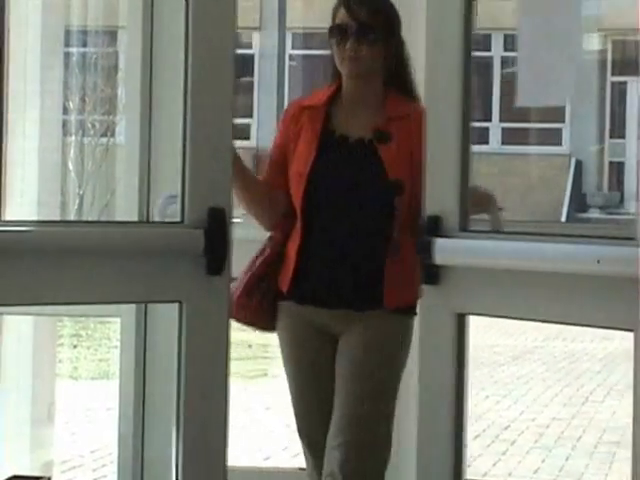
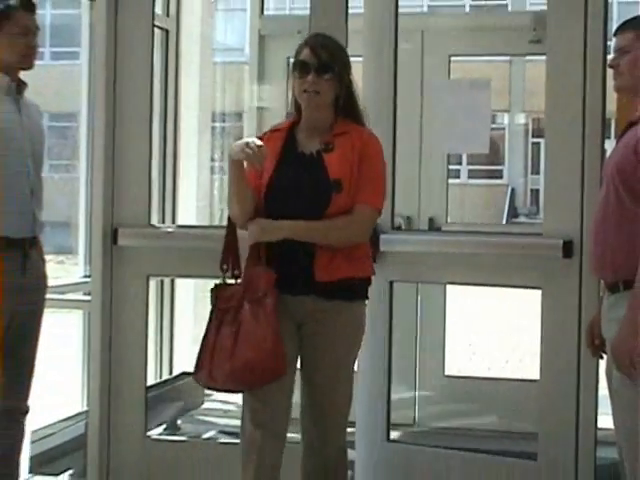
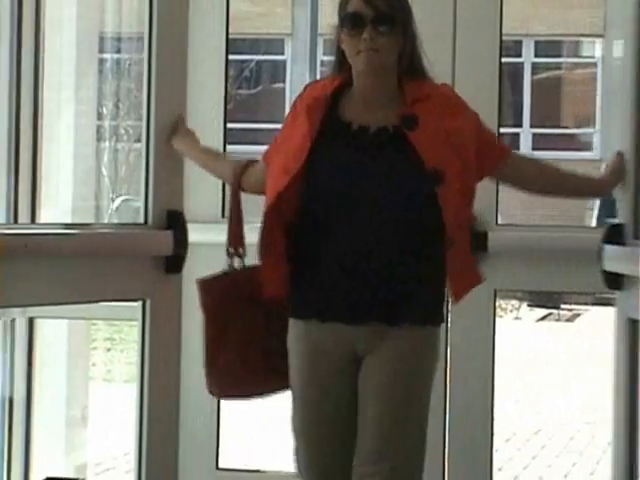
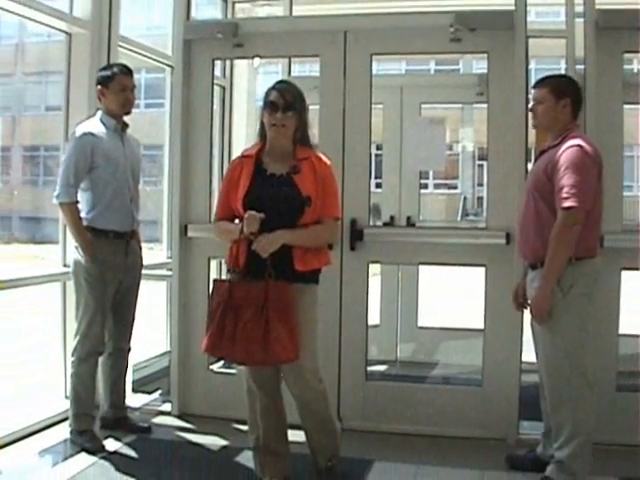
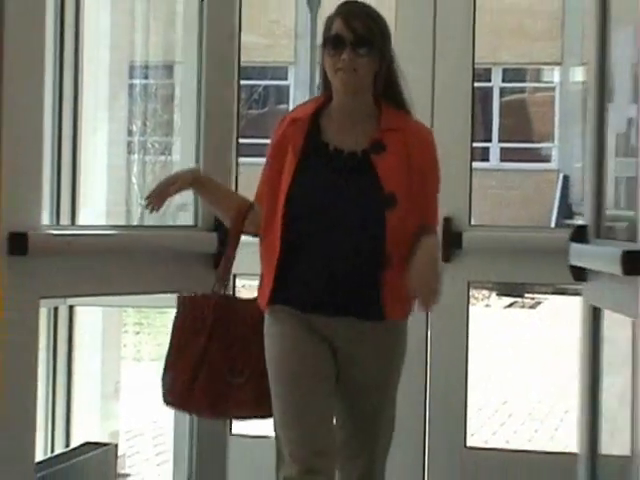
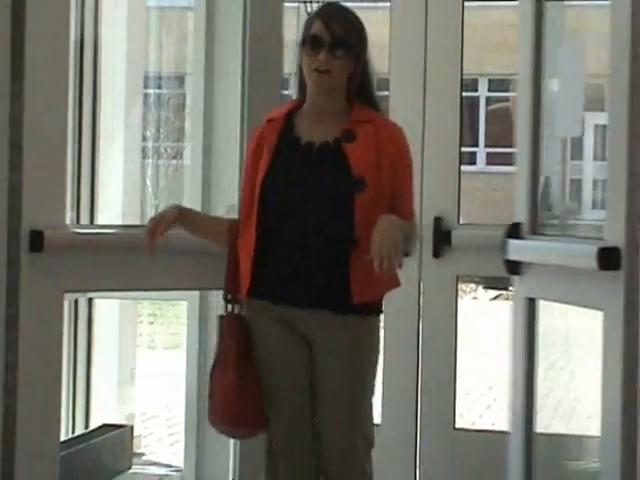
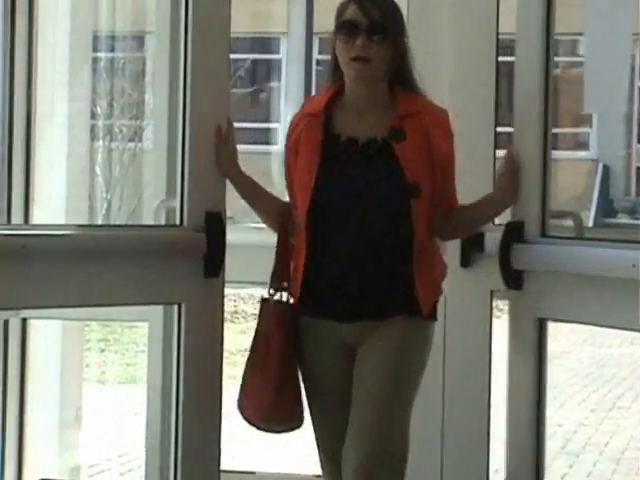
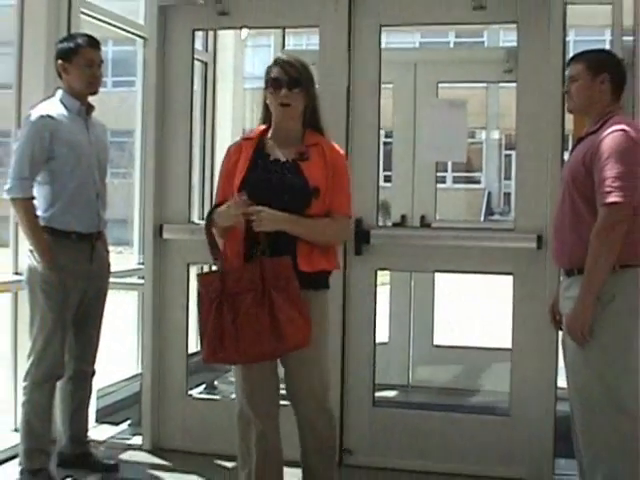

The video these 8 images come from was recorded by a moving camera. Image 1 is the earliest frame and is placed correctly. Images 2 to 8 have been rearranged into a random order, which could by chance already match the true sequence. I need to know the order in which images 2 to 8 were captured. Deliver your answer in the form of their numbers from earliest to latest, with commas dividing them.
7, 3, 5, 6, 2, 8, 4
